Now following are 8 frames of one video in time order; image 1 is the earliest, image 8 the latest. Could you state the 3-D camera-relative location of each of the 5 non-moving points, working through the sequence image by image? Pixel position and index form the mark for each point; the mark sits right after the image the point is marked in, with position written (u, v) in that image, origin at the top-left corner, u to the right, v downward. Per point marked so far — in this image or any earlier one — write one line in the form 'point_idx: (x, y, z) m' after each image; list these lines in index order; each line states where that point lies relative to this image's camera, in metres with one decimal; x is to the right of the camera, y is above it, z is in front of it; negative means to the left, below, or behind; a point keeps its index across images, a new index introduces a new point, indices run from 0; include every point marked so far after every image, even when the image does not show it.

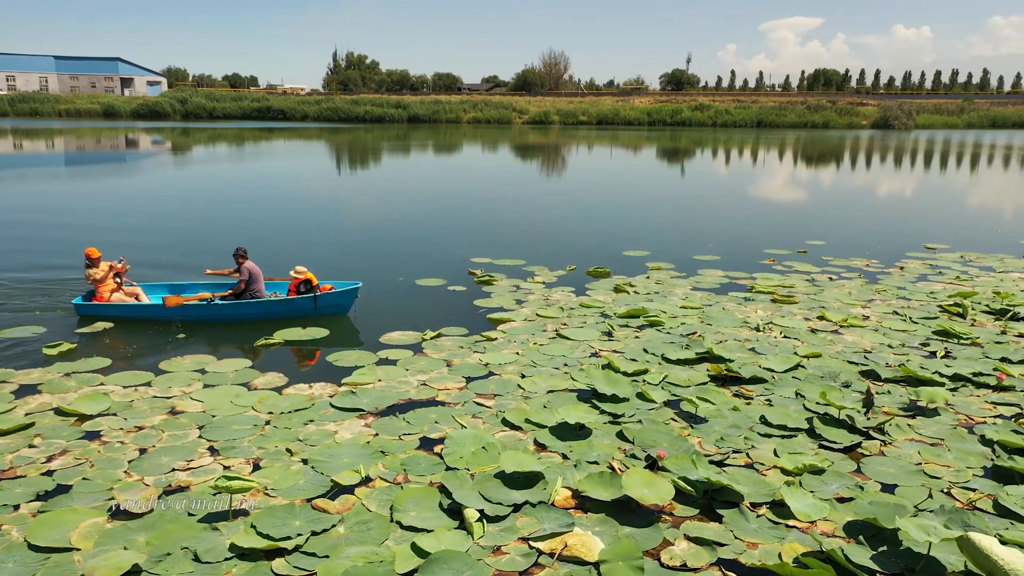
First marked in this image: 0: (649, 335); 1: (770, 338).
0: (+1.5, -0.5, +8.9) m
1: (+2.8, -0.5, +8.9) m
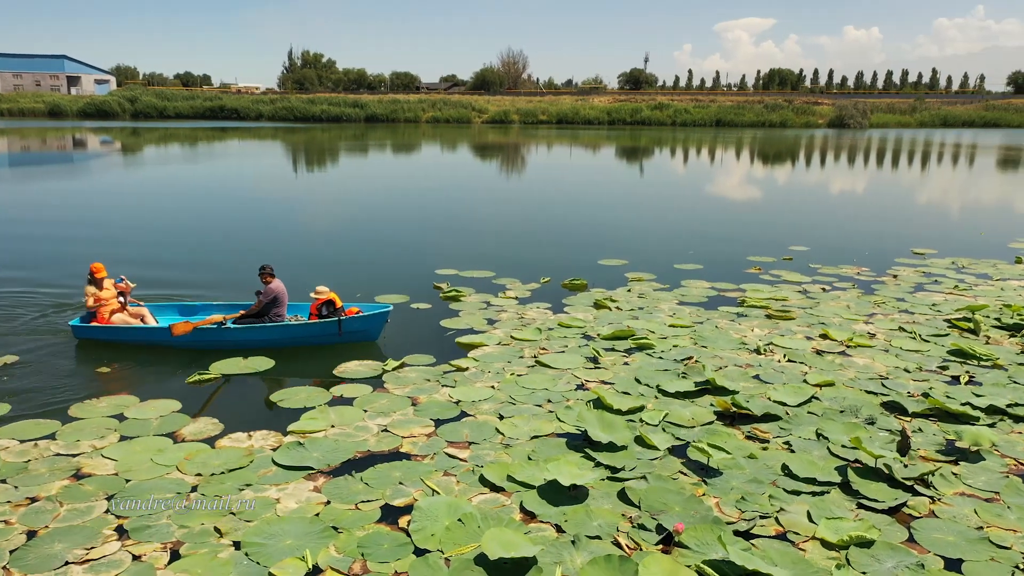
0: (+1.2, -0.7, +7.9) m
1: (+2.5, -0.7, +8.0) m
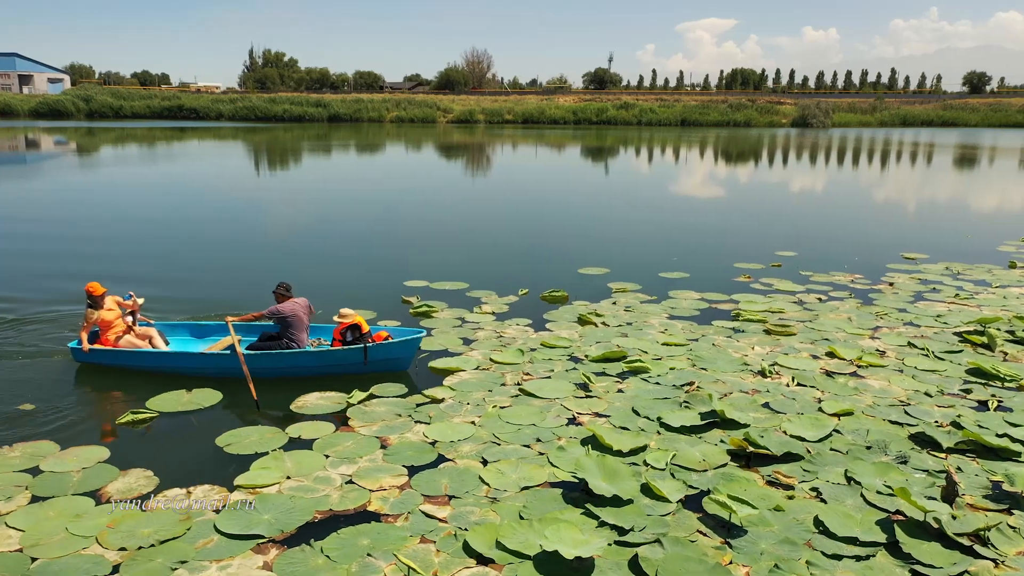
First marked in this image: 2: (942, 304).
0: (+1.1, -0.9, +7.1) m
1: (+2.4, -0.9, +7.2) m
2: (+5.4, -0.2, +10.4) m
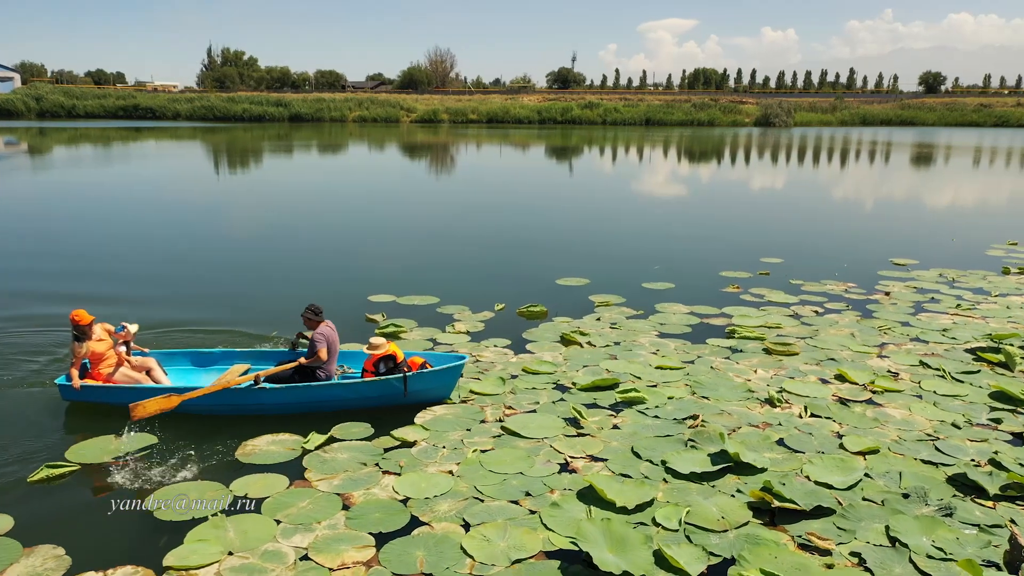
0: (+0.9, -1.0, +6.3) m
1: (+2.2, -1.0, +6.4) m
2: (+5.2, -0.3, +9.8) m
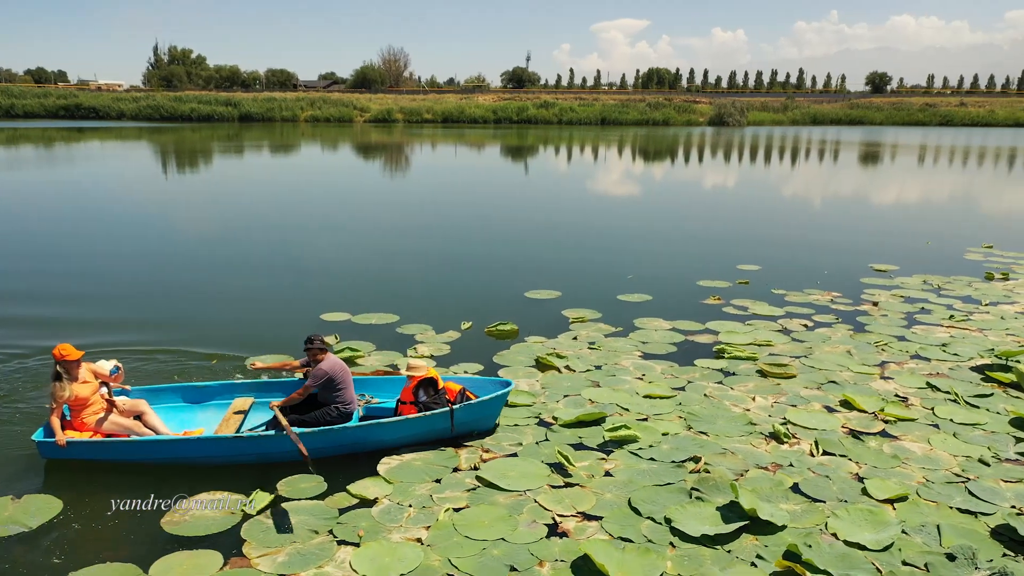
0: (+0.8, -1.2, +5.5) m
1: (+2.0, -1.2, +5.7) m
2: (+4.8, -0.5, +9.2) m
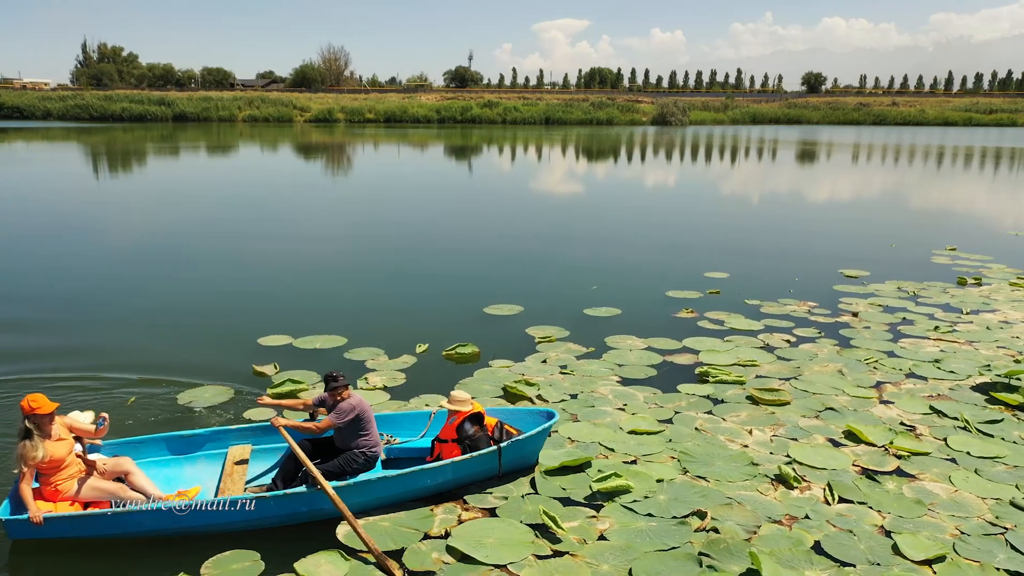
0: (+0.6, -1.4, +4.7) m
1: (+1.9, -1.3, +5.0) m
2: (+4.4, -0.6, +8.7) m
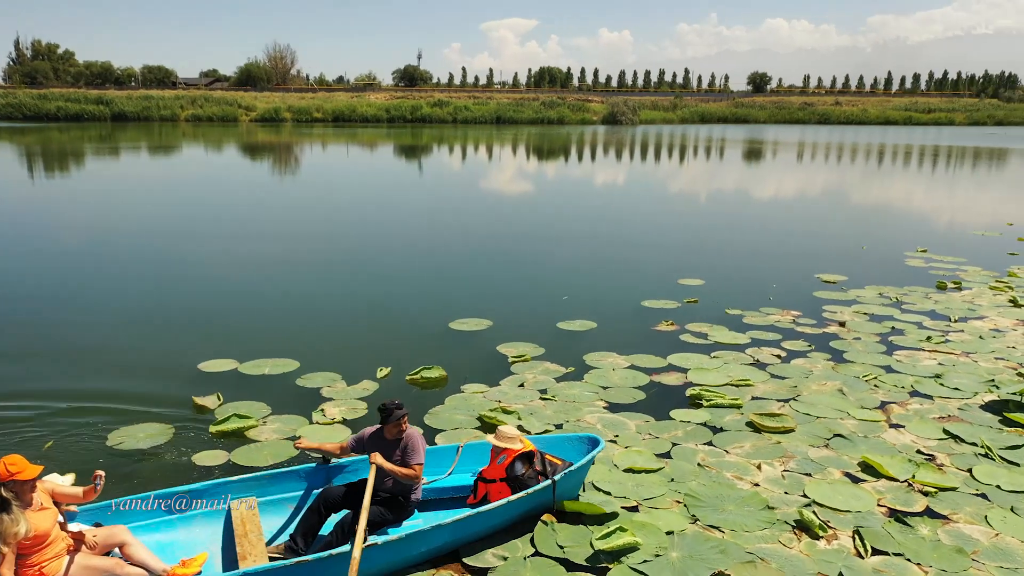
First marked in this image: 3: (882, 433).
0: (+0.6, -1.5, +4.0) m
1: (+1.8, -1.5, +4.4) m
2: (+4.1, -0.7, +8.2) m
3: (+2.8, -1.1, +6.2) m
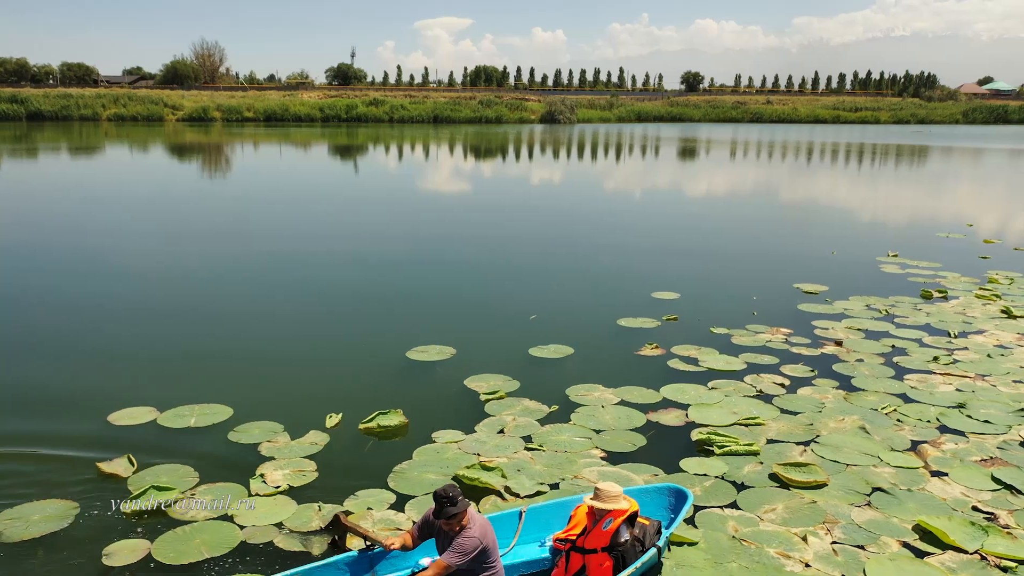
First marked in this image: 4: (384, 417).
0: (+0.7, -1.7, +3.0) m
1: (+1.9, -1.7, +3.5) m
2: (+3.9, -0.8, +7.4) m
3: (+2.7, -1.3, +5.4) m
4: (-1.0, -1.0, +6.5) m
